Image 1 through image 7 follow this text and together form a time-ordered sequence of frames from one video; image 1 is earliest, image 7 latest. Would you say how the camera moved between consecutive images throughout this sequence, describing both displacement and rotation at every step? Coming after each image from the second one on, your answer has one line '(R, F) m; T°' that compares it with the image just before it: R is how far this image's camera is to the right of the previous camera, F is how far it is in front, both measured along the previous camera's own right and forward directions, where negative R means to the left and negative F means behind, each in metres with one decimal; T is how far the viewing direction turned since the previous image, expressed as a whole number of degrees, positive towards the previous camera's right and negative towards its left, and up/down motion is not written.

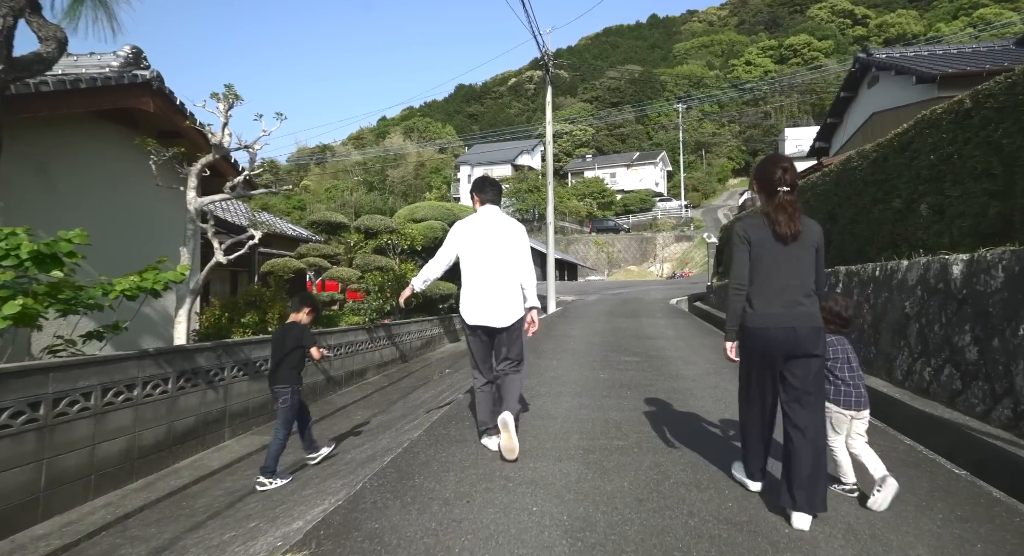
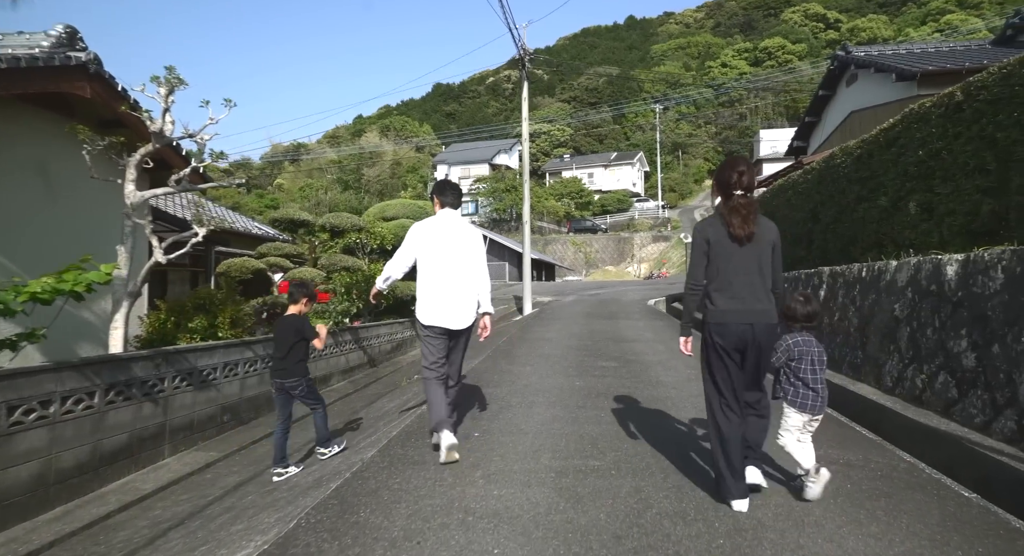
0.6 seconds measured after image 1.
(+0.1, +0.4) m; +2°
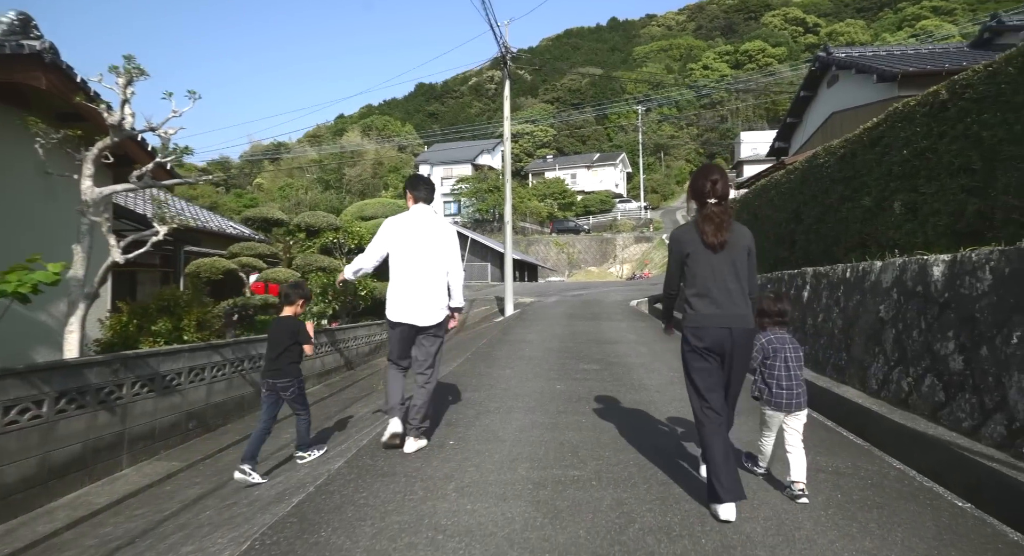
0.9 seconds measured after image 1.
(0.0, +0.2) m; +2°
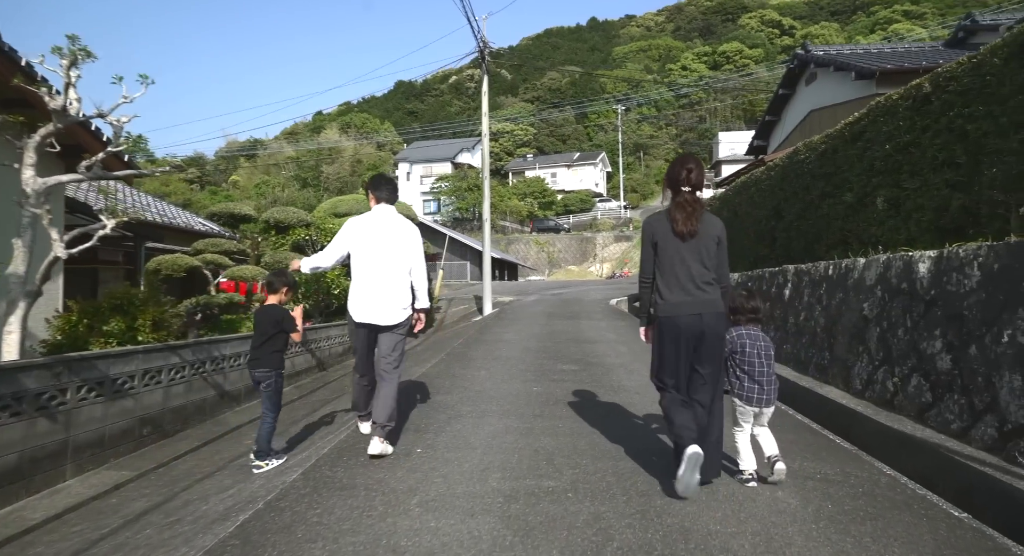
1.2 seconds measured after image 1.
(+0.1, +0.2) m; +2°
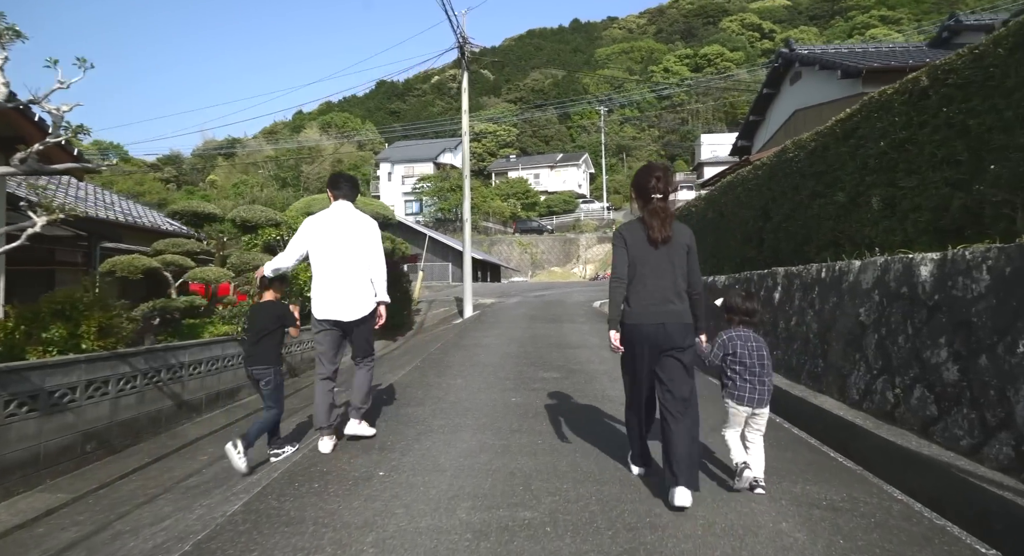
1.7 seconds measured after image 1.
(+0.1, +0.3) m; +2°
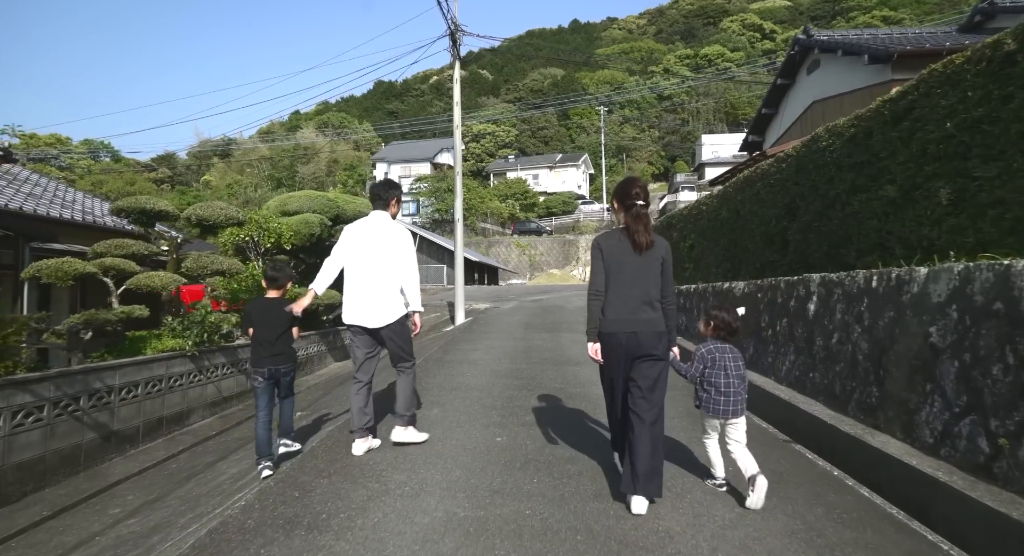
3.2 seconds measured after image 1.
(+0.1, +0.8) m; 0°
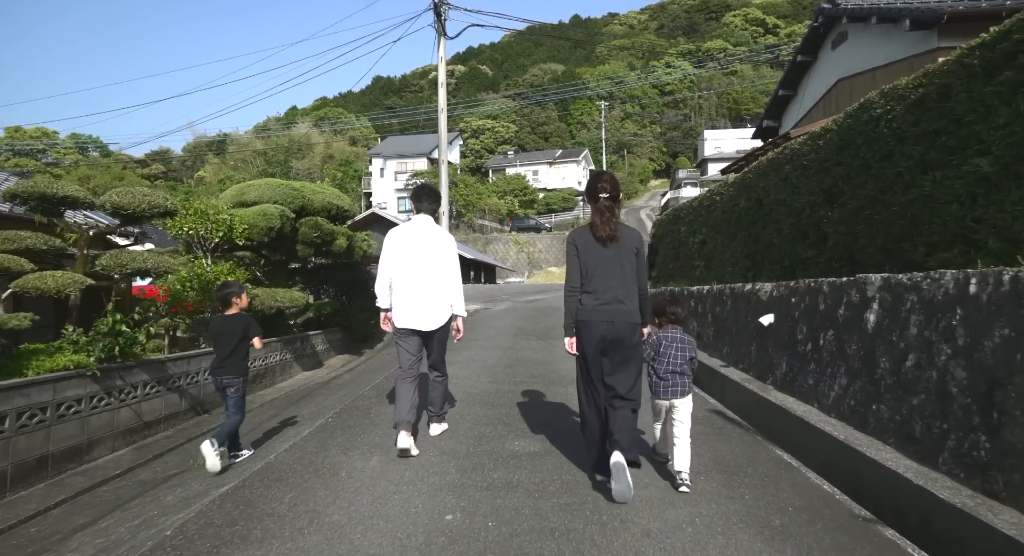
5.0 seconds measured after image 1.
(+0.2, +1.1) m; 0°
